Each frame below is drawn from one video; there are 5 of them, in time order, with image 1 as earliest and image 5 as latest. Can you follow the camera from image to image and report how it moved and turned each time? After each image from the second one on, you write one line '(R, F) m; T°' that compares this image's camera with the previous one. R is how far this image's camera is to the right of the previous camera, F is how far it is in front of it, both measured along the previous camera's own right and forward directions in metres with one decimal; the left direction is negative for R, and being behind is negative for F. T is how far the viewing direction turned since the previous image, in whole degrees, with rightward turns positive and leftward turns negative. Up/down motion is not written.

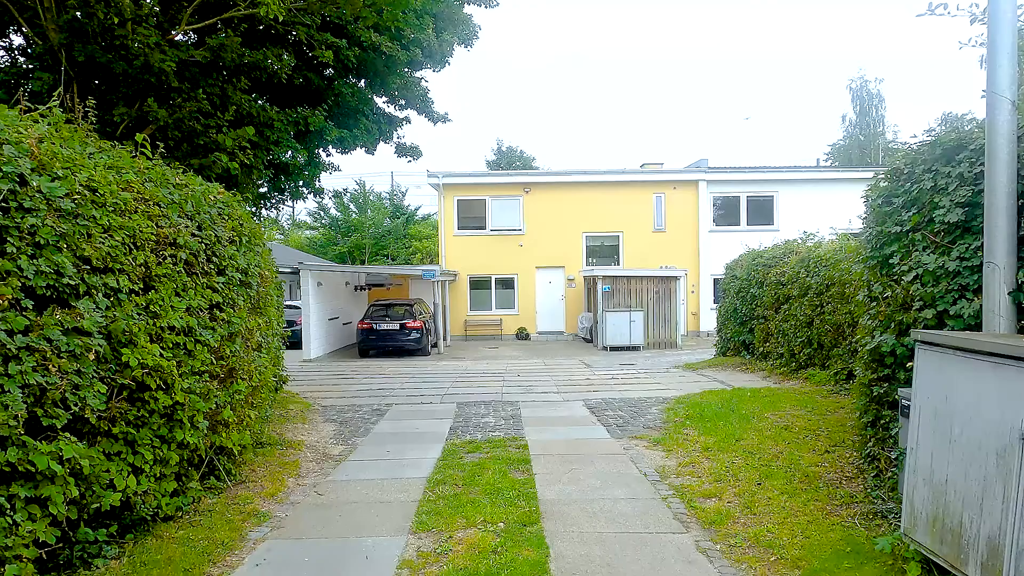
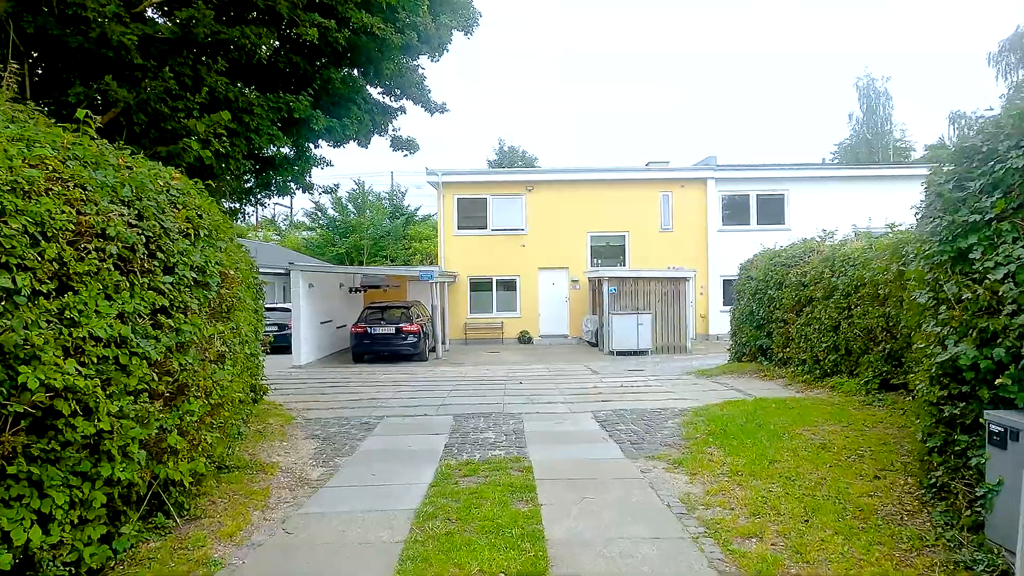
(0.0, +0.7) m; 0°
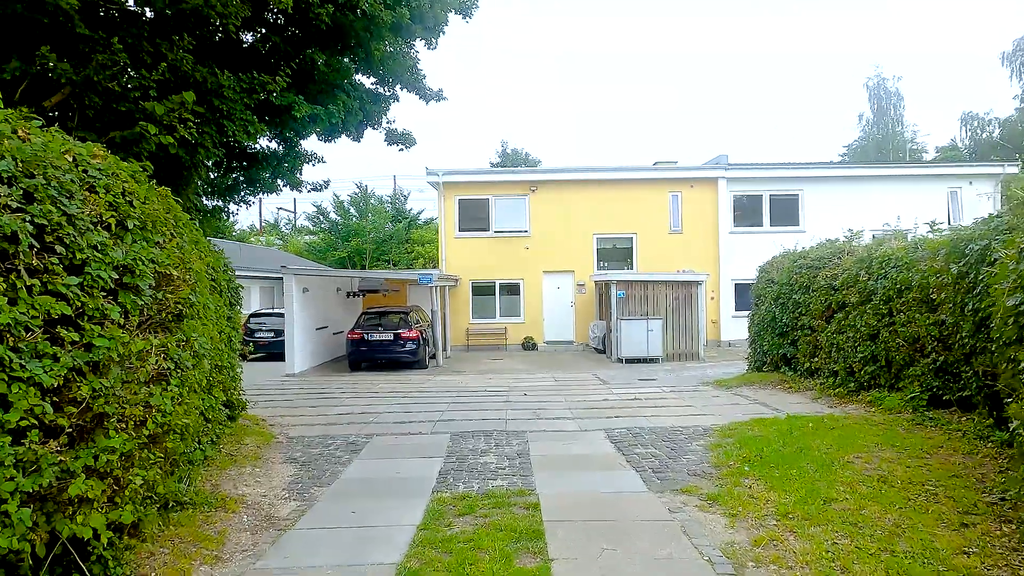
(0.0, +0.8) m; 0°
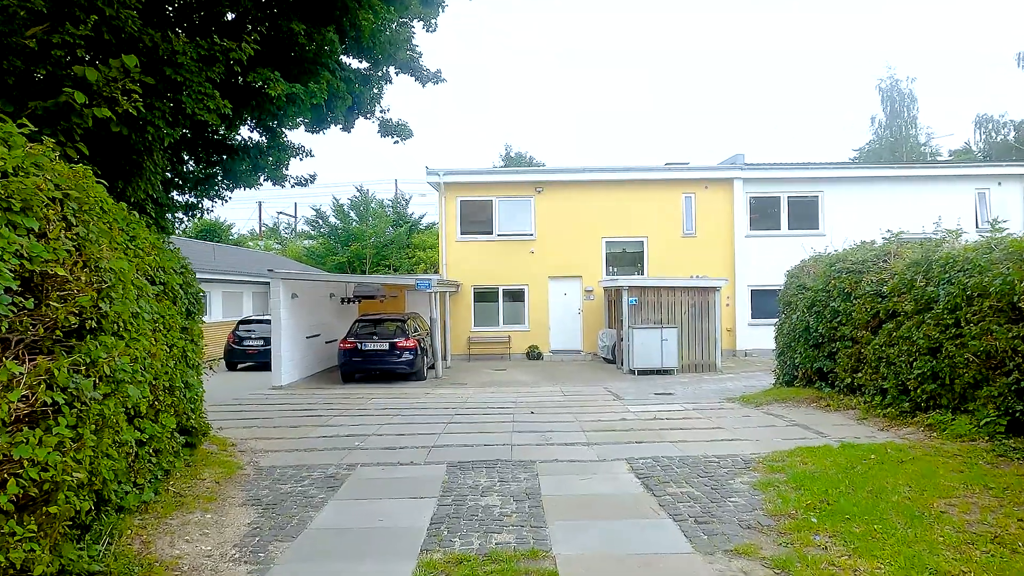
(0.0, +1.1) m; 0°
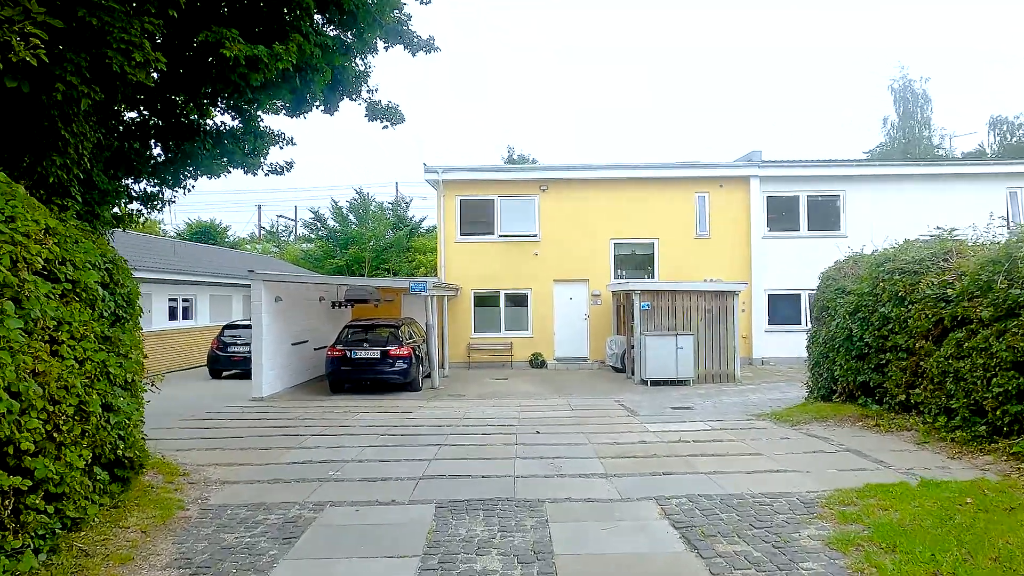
(0.0, +1.2) m; 0°
